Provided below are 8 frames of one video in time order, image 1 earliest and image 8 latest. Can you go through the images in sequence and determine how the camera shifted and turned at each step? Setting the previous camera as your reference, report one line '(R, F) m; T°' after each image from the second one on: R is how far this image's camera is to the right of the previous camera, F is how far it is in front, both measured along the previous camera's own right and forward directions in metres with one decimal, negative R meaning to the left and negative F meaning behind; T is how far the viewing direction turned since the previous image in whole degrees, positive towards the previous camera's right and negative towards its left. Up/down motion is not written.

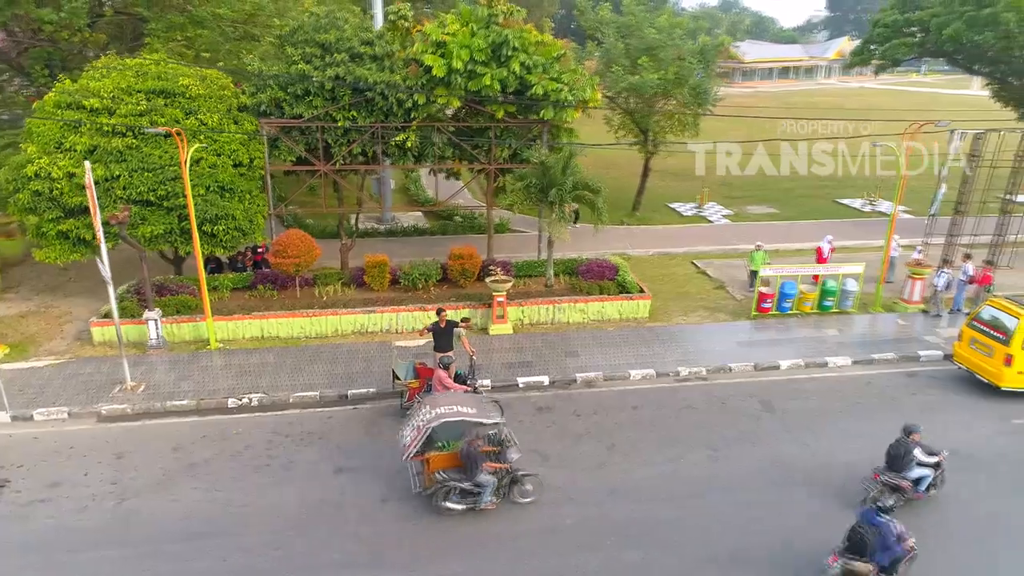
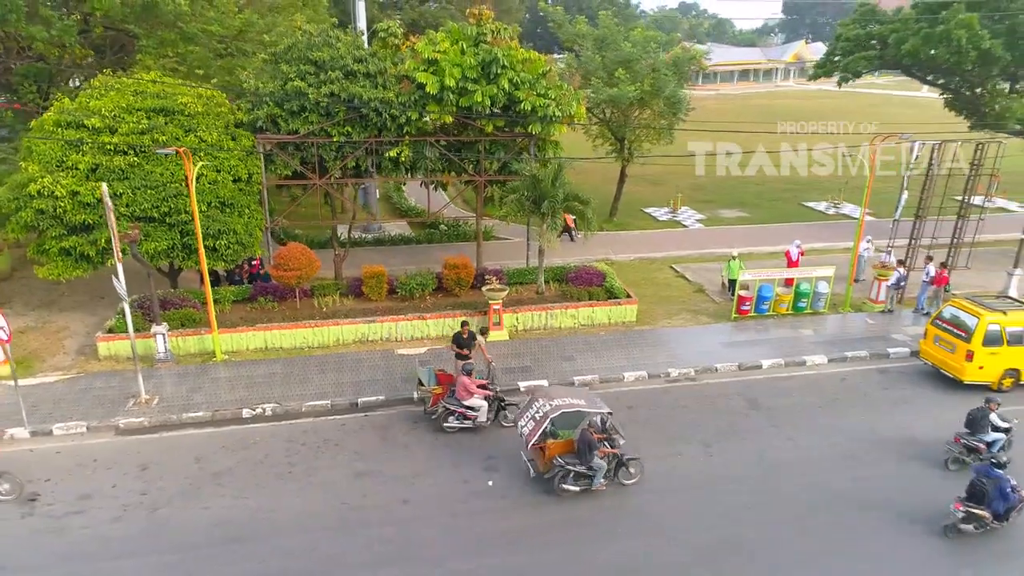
(-0.6, -0.6) m; +3°
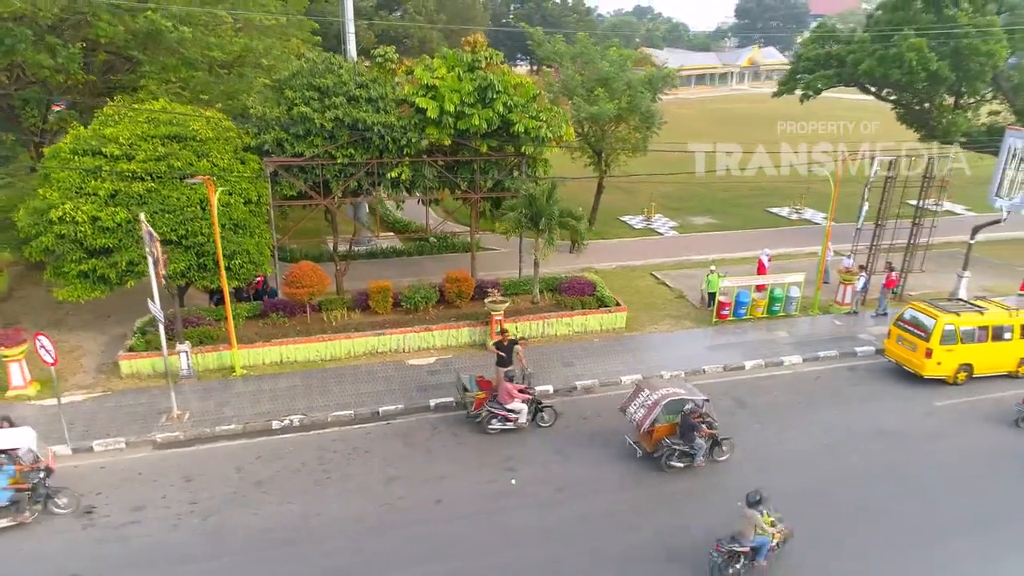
(-0.8, -0.9) m; +3°
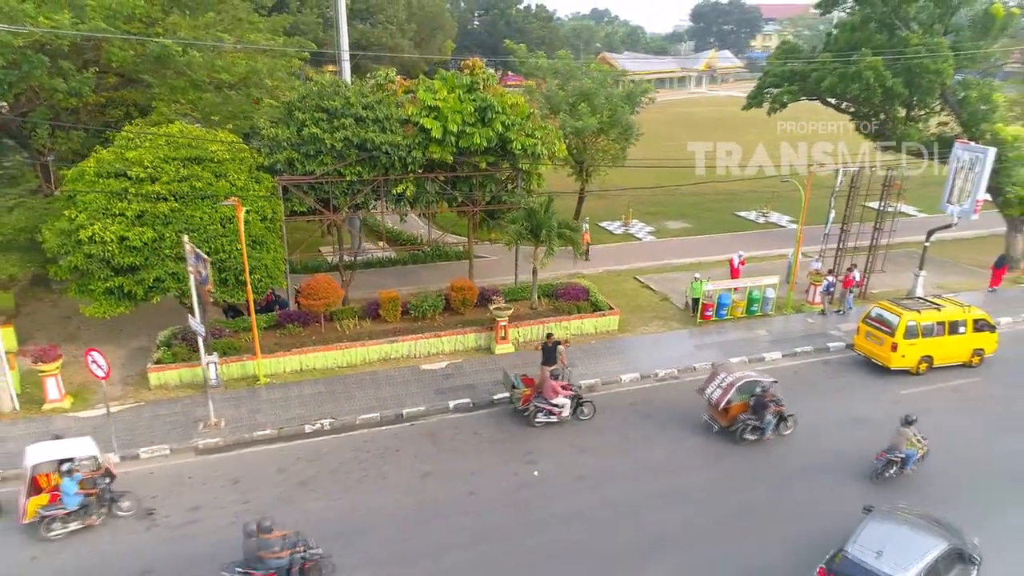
(-0.9, -1.1) m; +3°
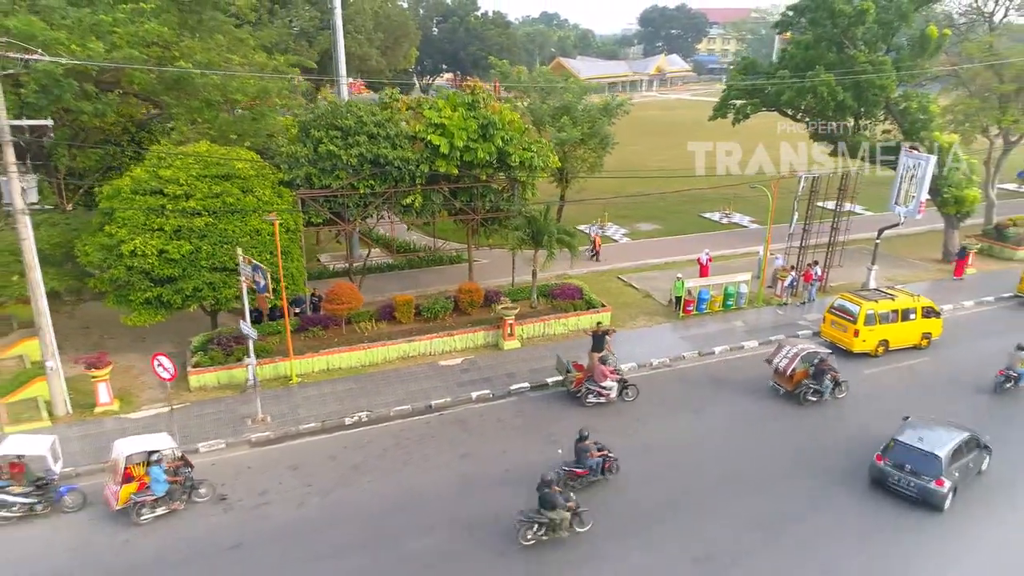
(-1.3, -1.5) m; +4°
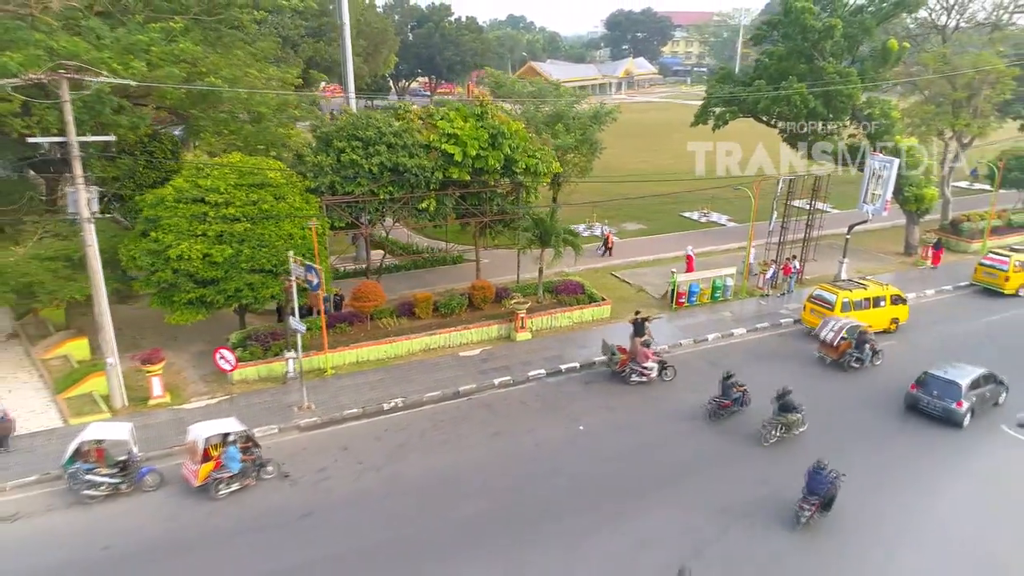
(-1.2, -1.5) m; +3°
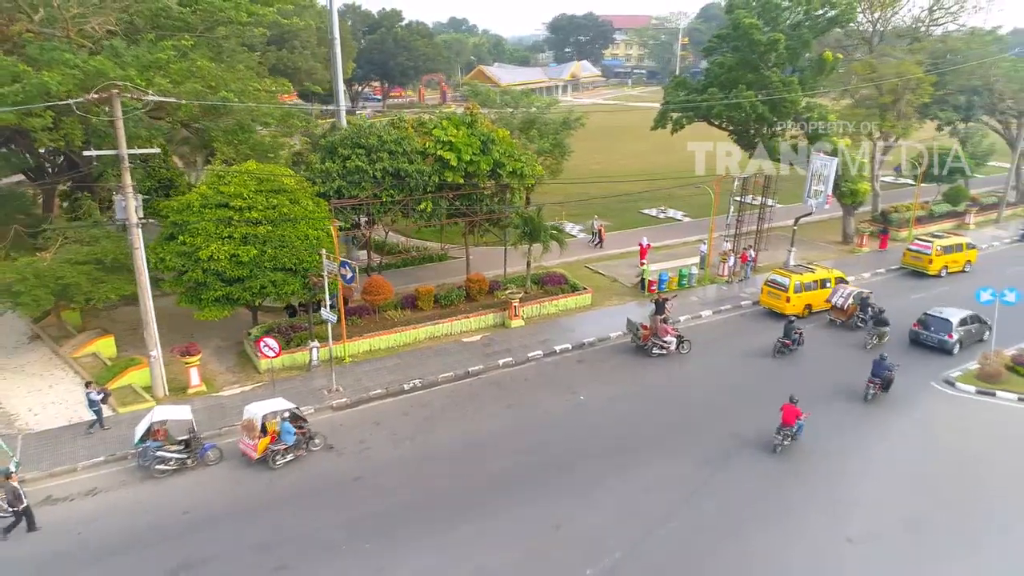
(-1.4, -2.0) m; +4°
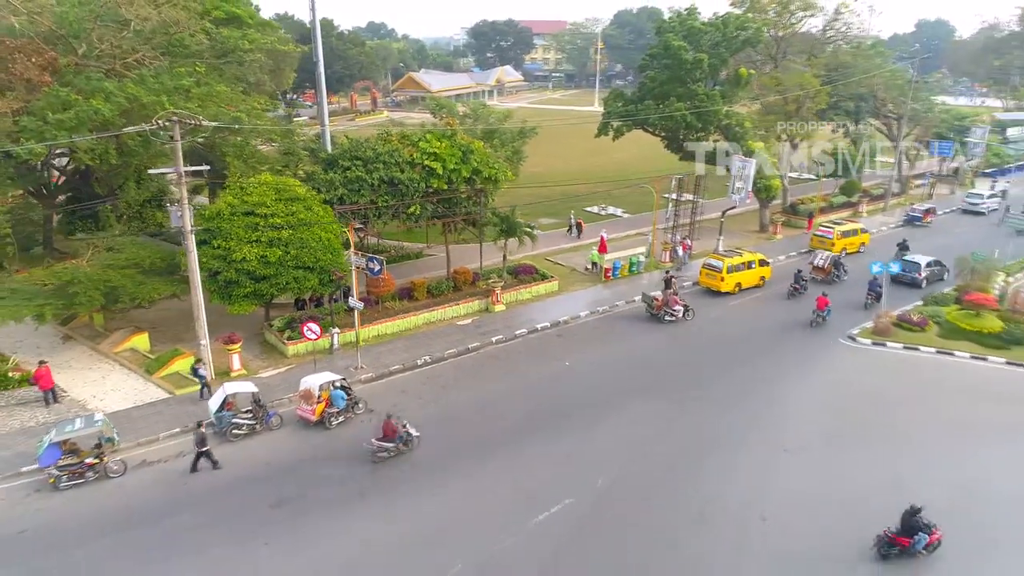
(-2.1, -3.3) m; +6°
